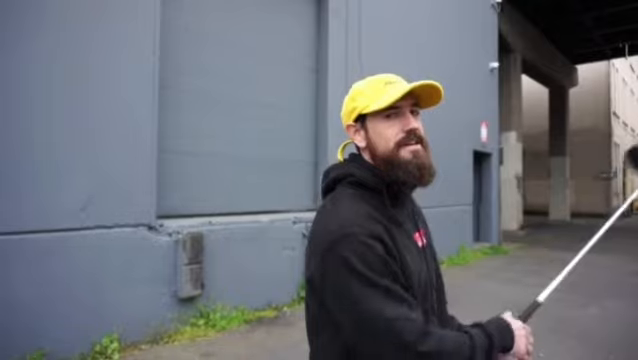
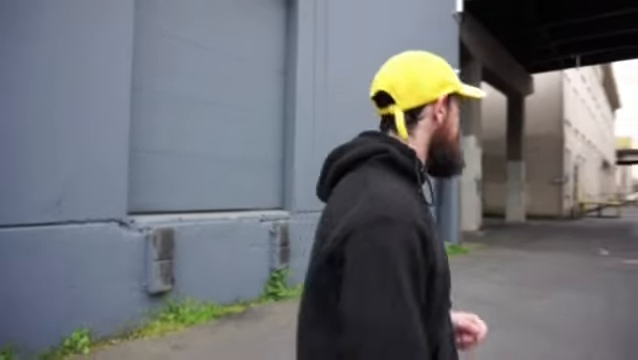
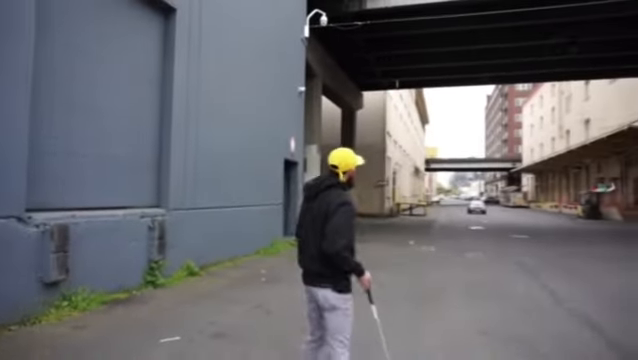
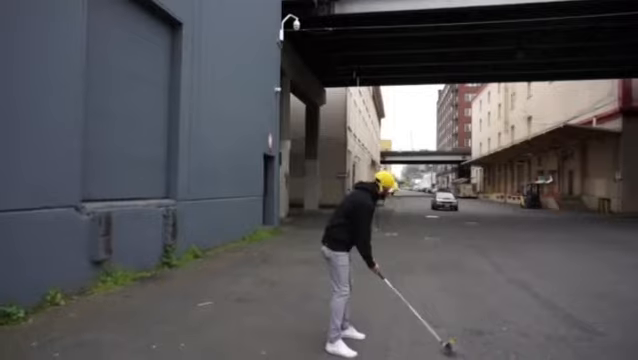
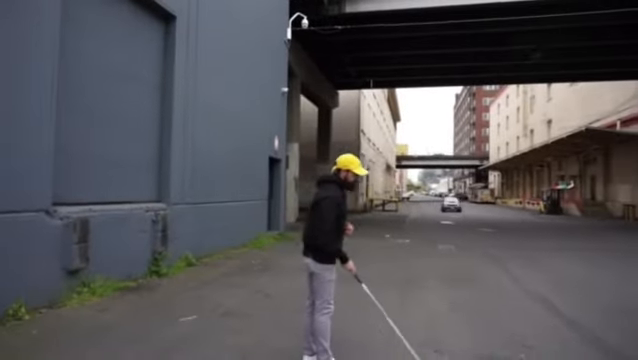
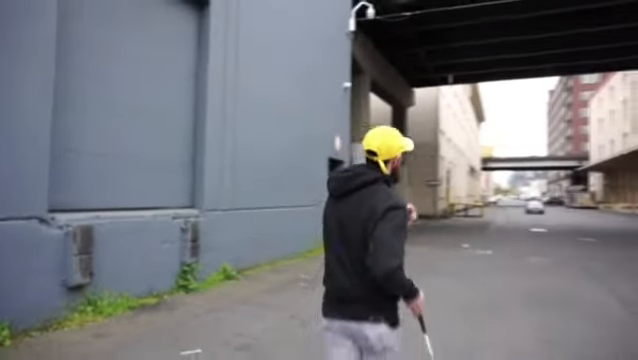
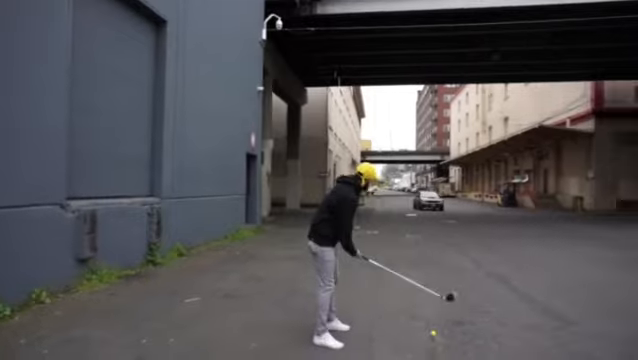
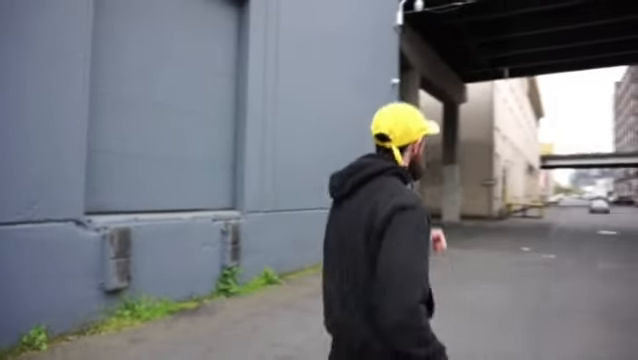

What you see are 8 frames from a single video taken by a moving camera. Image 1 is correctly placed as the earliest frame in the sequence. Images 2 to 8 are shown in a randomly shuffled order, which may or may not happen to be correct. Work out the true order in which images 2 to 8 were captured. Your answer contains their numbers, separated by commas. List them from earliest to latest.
2, 8, 6, 3, 5, 4, 7
